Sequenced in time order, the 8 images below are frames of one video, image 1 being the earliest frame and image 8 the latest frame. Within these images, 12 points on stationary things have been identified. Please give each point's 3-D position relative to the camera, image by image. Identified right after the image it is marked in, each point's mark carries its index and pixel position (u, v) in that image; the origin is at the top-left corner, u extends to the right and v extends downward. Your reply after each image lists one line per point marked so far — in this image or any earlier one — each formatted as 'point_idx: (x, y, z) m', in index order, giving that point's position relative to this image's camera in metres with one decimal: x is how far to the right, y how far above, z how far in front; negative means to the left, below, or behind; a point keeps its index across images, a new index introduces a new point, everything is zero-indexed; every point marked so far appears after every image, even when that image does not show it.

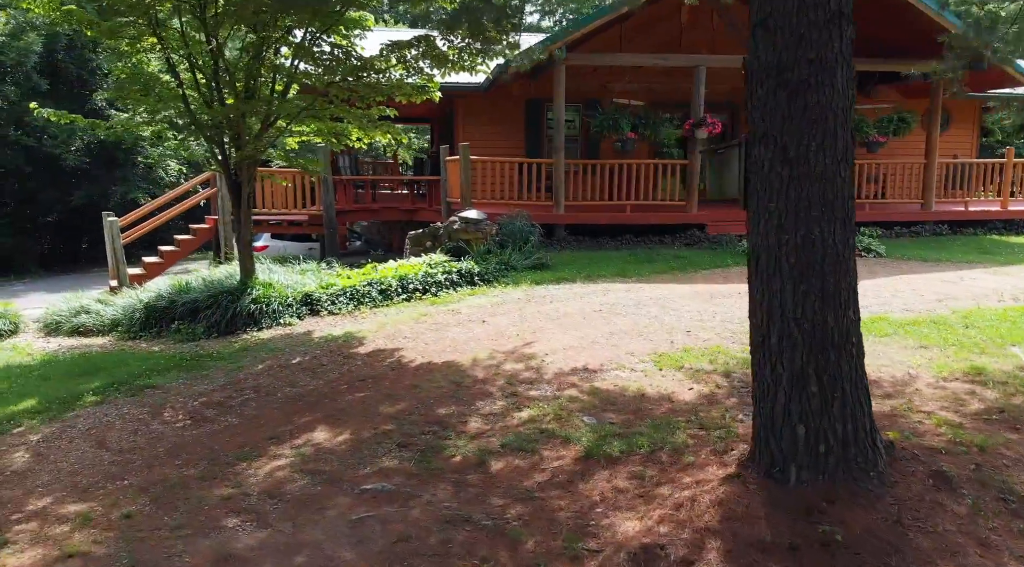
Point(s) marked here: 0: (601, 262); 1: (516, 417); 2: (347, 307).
0: (+1.2, +0.3, +10.7) m
1: (0.0, -0.9, +5.1) m
2: (-1.9, -0.3, +8.7) m
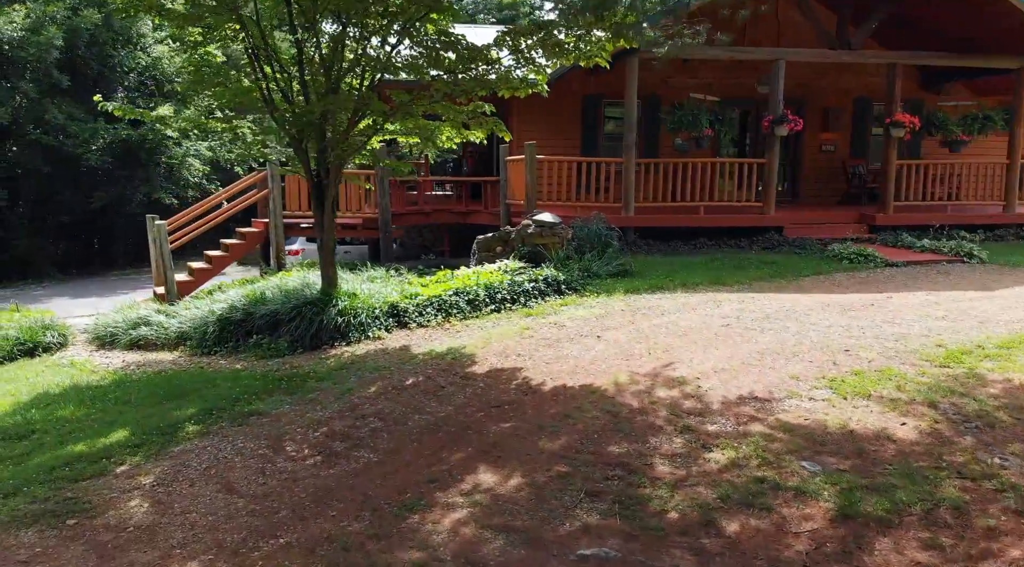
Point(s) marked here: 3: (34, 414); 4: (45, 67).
0: (+2.3, +0.2, +10.0) m
1: (+1.1, -1.0, +4.4) m
2: (-0.8, -0.4, +8.0) m
3: (-3.8, -1.0, +6.0) m
4: (-11.9, +5.5, +19.3) m
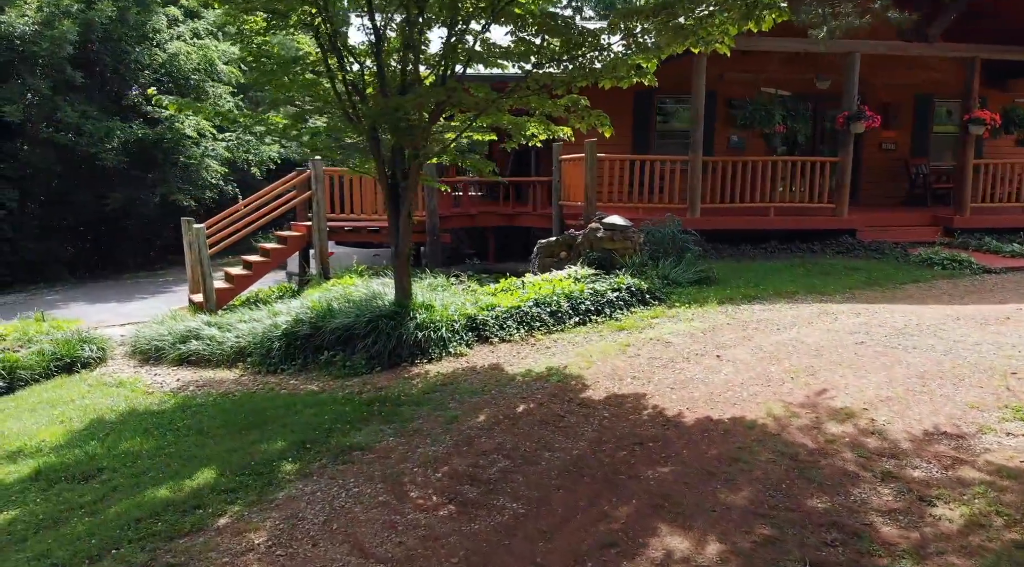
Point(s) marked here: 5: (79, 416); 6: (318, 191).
0: (+3.2, +0.1, +9.3) m
1: (+2.0, -1.1, +3.7) m
2: (+0.1, -0.5, +7.3) m
3: (-2.9, -1.1, +5.3) m
4: (-11.1, +5.4, +18.6) m
5: (-3.6, -1.1, +6.3) m
6: (-2.8, +1.4, +11.3) m
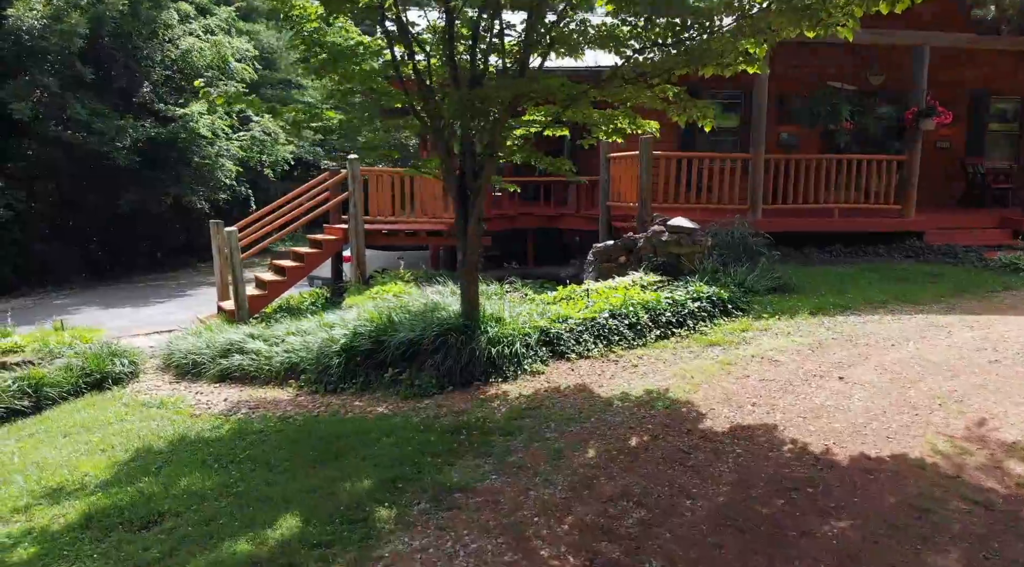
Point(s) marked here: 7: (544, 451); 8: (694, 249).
0: (+3.9, 0.0, +8.7) m
1: (+2.7, -1.2, +3.0) m
2: (+0.7, -0.6, +6.6) m
3: (-2.2, -1.2, +4.7) m
4: (-10.4, +5.3, +17.9) m
5: (-2.9, -1.2, +5.6) m
6: (-2.2, +1.3, +10.6) m
7: (+0.2, -1.0, +4.6) m
8: (+2.1, +0.4, +8.7) m
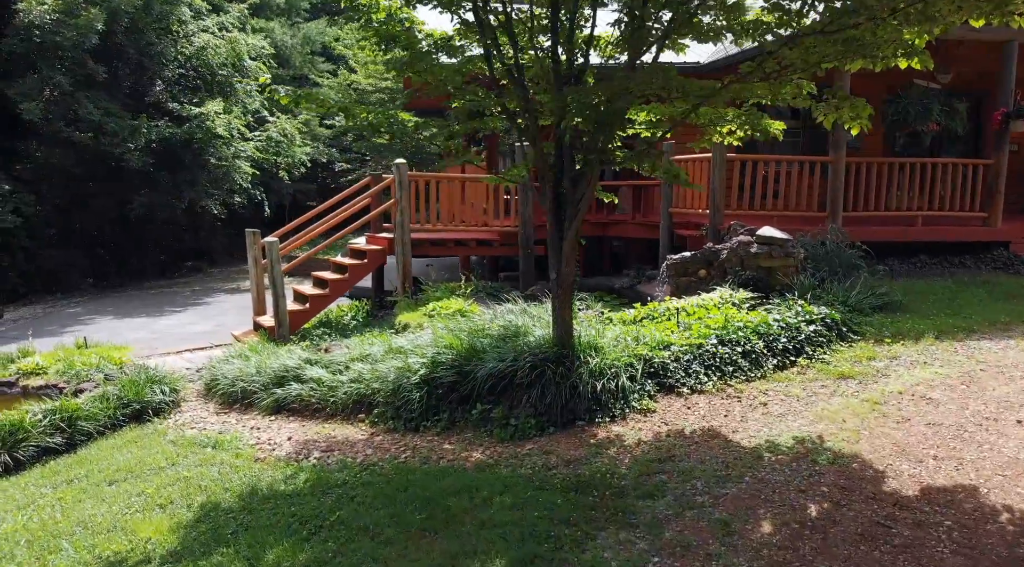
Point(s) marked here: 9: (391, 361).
0: (+4.6, -0.2, +7.9) m
1: (+3.5, -1.4, +2.3) m
2: (+1.5, -0.7, +5.9) m
3: (-1.4, -1.4, +3.9) m
4: (-9.7, +5.1, +17.1) m
5: (-2.1, -1.4, +4.8) m
6: (-1.4, +1.1, +9.9) m
7: (+1.0, -1.2, +3.8) m
8: (+2.8, +0.2, +7.9) m
9: (-1.0, -0.6, +6.3) m
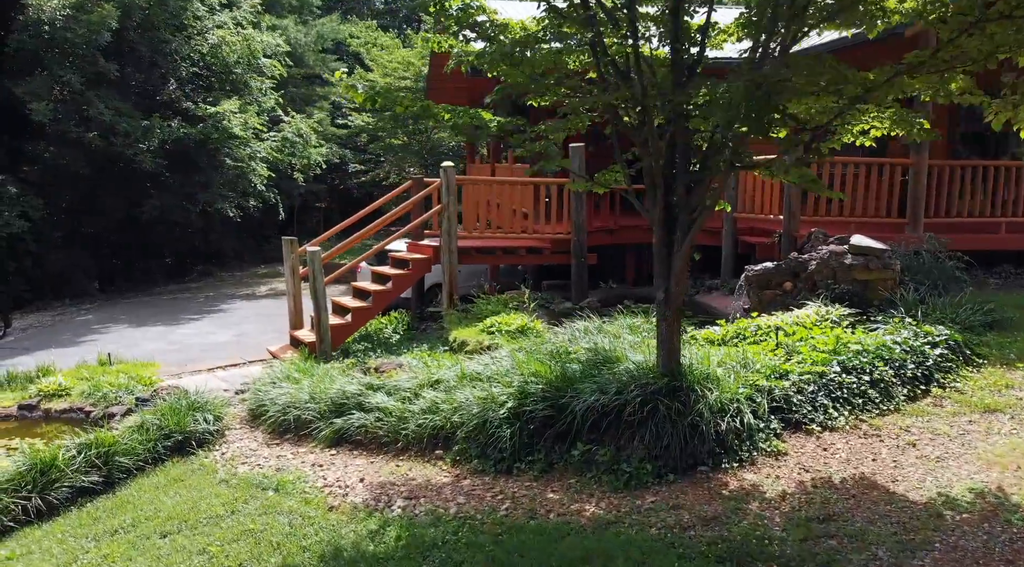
0: (+5.3, -0.3, +7.2) m
1: (+4.2, -1.5, +1.6) m
2: (+2.2, -0.9, +5.2) m
3: (-0.8, -1.6, +3.2) m
4: (-9.0, +5.0, +16.4) m
5: (-1.4, -1.5, +4.2) m
6: (-0.7, +1.0, +9.2) m
7: (+1.6, -1.4, +3.1) m
8: (+3.5, +0.1, +7.2) m
9: (-0.3, -0.8, +5.6) m
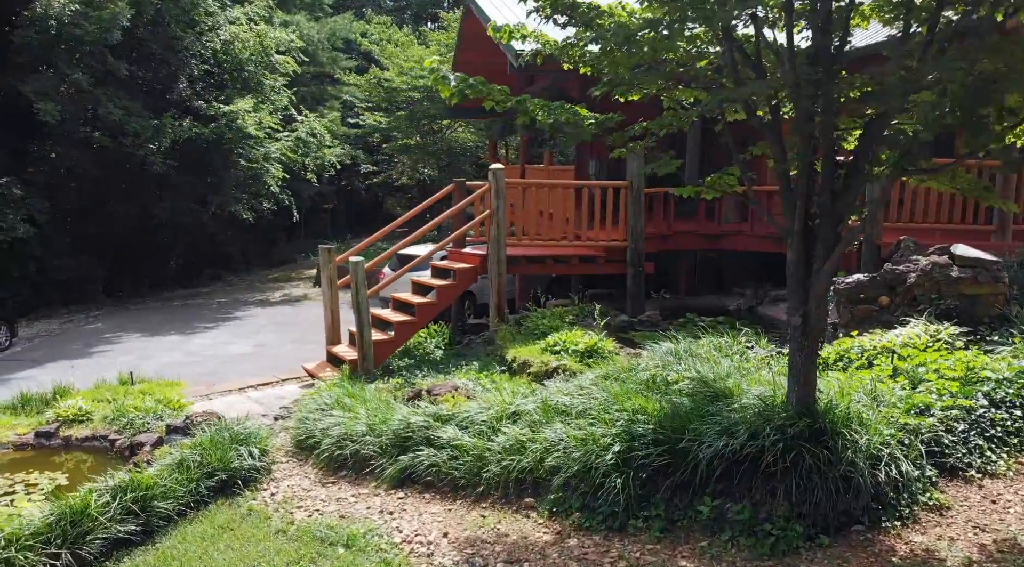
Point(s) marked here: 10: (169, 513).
0: (+5.9, -0.4, +6.6) m
1: (+4.8, -1.6, +0.9) m
2: (+2.8, -1.0, +4.5) m
3: (-0.1, -1.7, +2.5) m
4: (-8.4, +4.8, +15.7) m
5: (-0.8, -1.6, +3.5) m
6: (-0.1, +0.8, +8.5) m
7: (+2.3, -1.5, +2.4) m
8: (+4.1, 0.0, +6.5) m
9: (+0.3, -0.9, +4.9) m
10: (-2.3, -1.5, +5.1) m
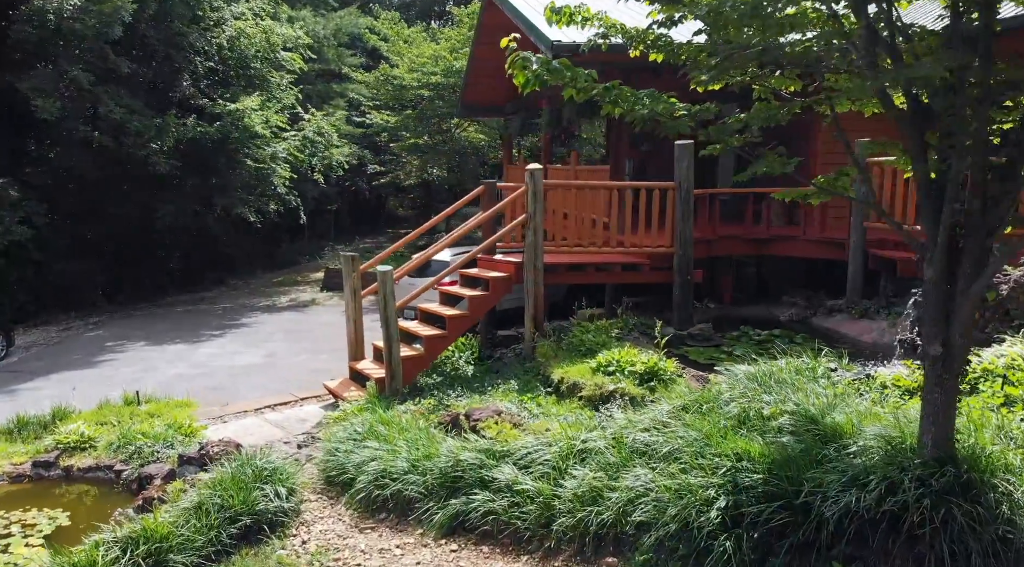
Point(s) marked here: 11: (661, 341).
0: (+6.3, -0.5, +5.9) m
1: (+5.2, -1.7, +0.3) m
2: (+3.2, -1.1, +3.8) m
3: (+0.3, -1.8, +1.9) m
4: (-8.0, +4.7, +15.0) m
5: (-0.4, -1.7, +2.8) m
6: (+0.3, +0.7, +7.8) m
7: (+2.7, -1.6, +1.8) m
8: (+4.5, -0.1, +5.9) m
9: (+0.7, -1.0, +4.2) m
10: (-1.9, -1.6, +4.4) m
11: (+1.3, -0.5, +6.8) m
